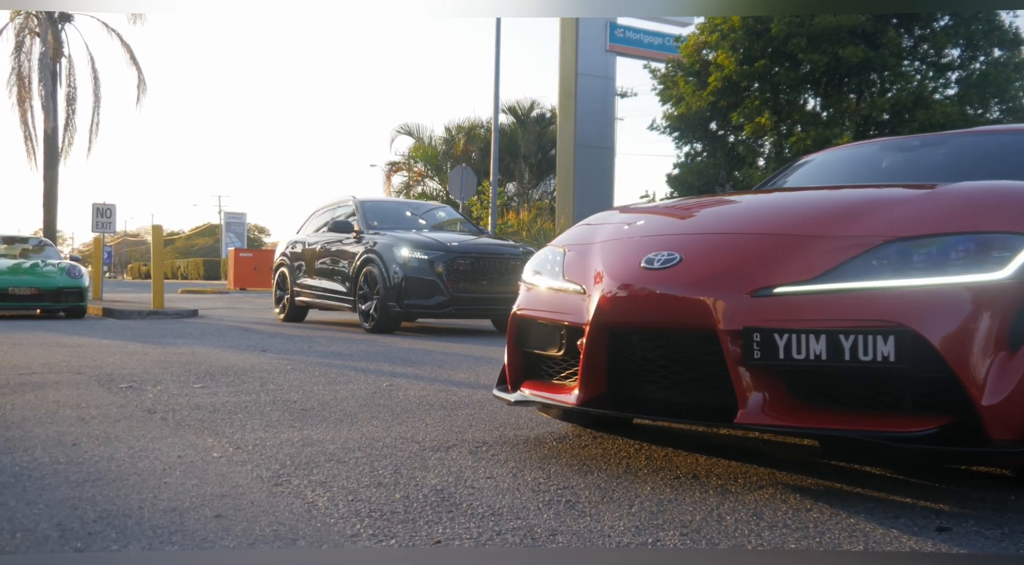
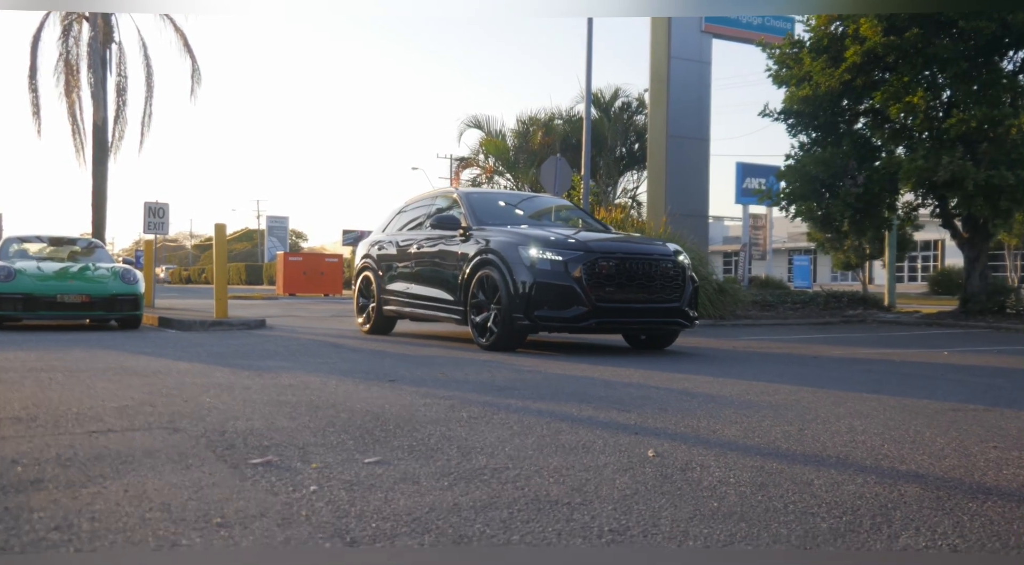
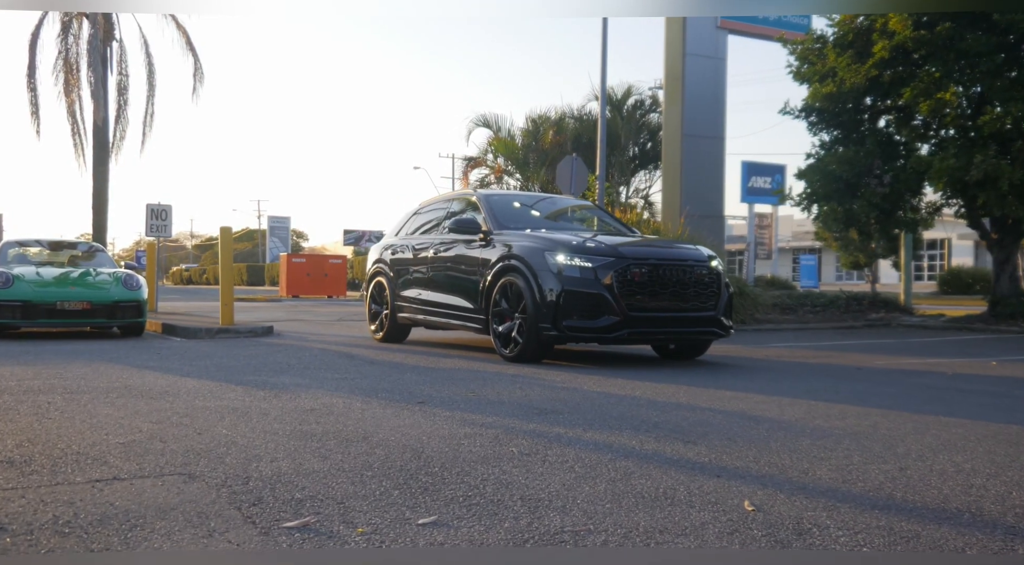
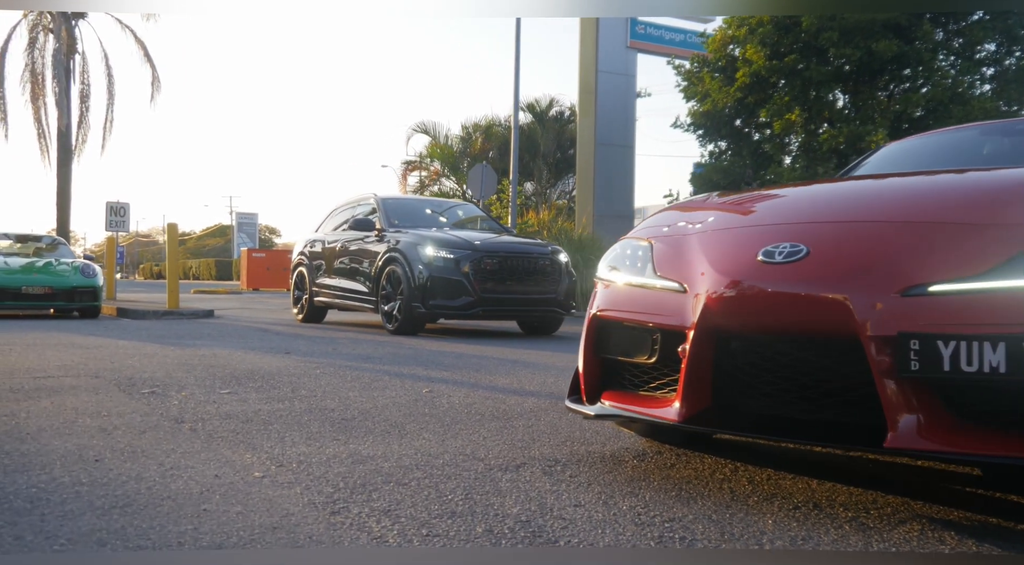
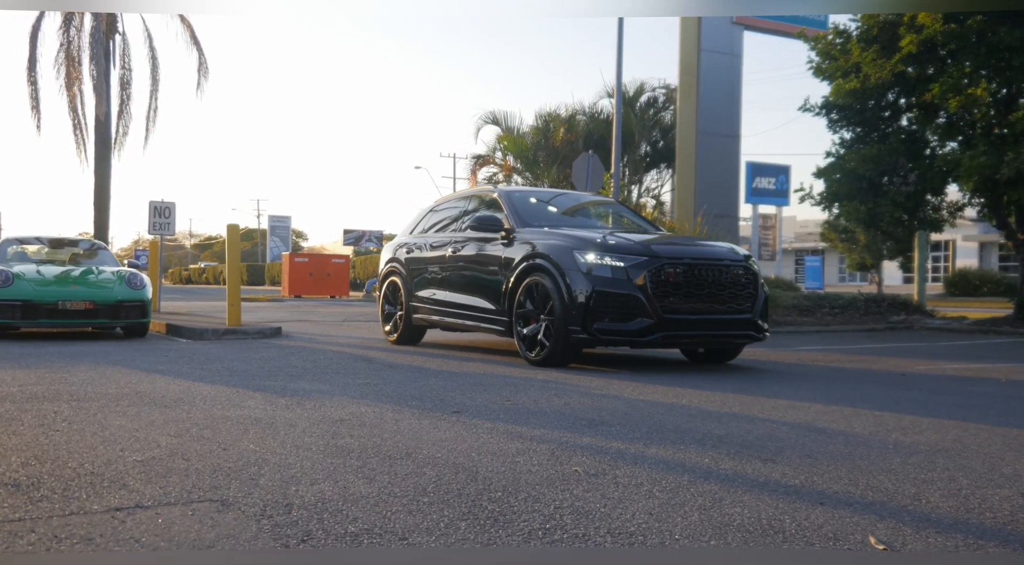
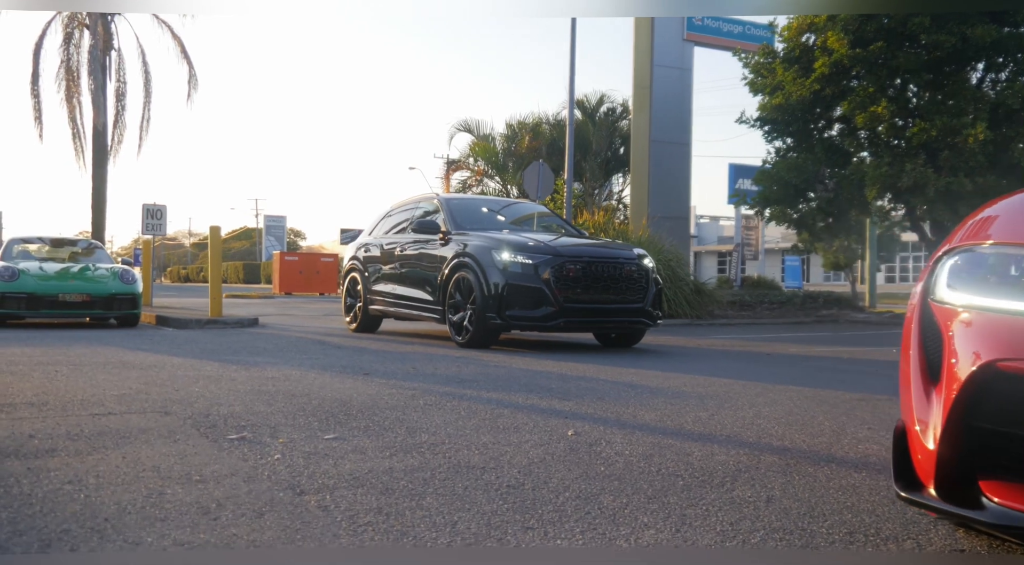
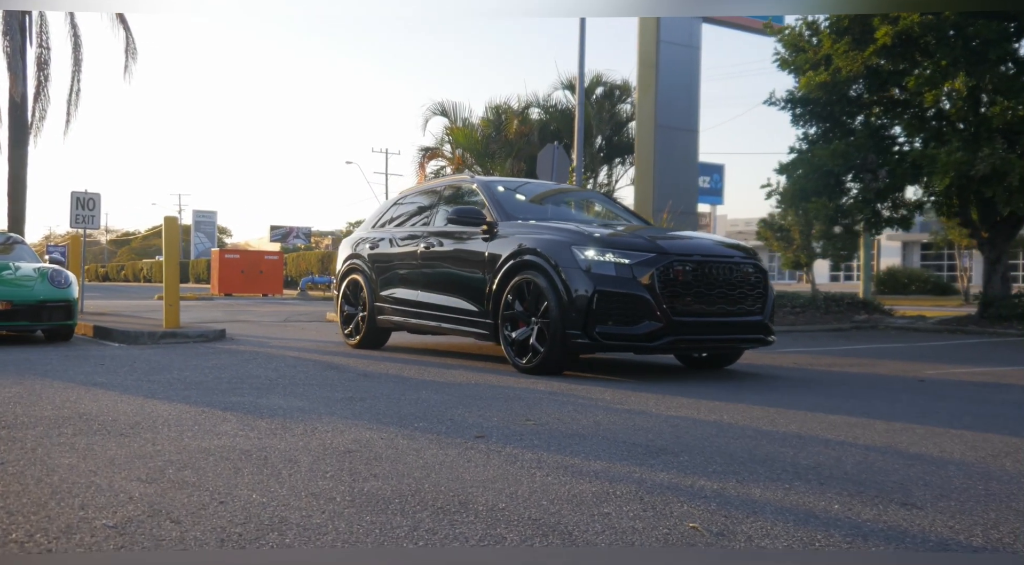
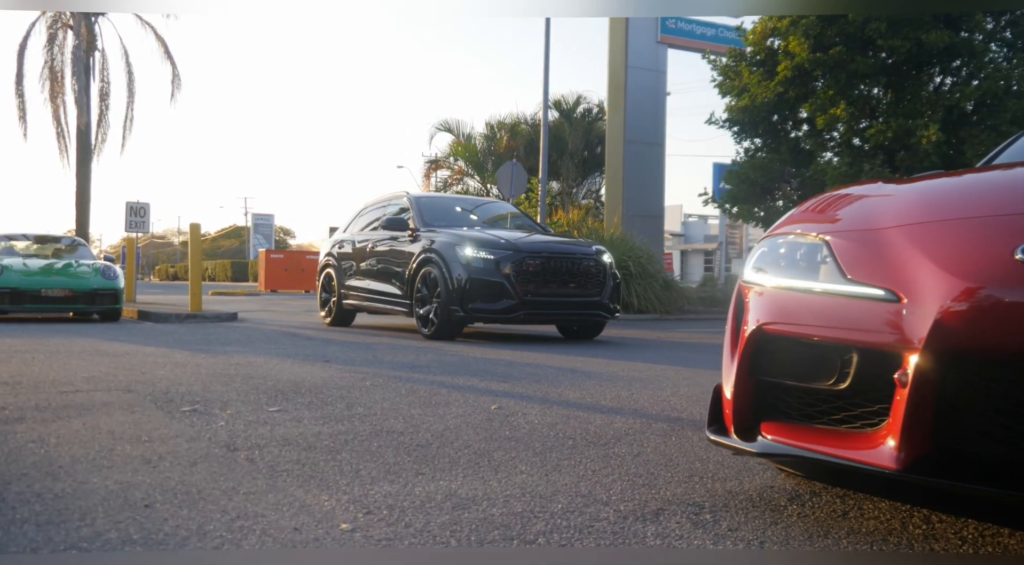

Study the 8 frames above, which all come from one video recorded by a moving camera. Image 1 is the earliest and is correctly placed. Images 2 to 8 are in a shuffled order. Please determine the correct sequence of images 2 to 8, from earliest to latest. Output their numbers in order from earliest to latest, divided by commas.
4, 8, 6, 2, 3, 5, 7
